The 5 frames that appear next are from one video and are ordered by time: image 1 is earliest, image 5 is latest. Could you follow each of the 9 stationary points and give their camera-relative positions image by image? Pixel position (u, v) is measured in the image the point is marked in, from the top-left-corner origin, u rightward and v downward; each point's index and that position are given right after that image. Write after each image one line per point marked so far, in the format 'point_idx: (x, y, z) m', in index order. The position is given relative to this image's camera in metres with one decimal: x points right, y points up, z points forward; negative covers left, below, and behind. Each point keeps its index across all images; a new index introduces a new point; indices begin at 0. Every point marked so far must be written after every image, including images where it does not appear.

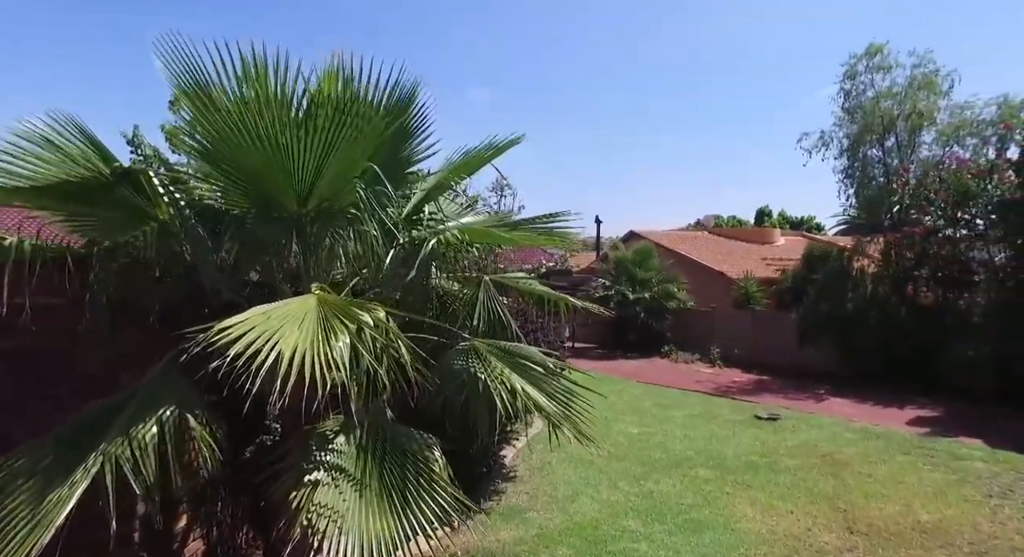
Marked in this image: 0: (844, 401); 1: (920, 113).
0: (+6.2, -2.3, +11.9) m
1: (+9.3, +3.8, +14.5) m
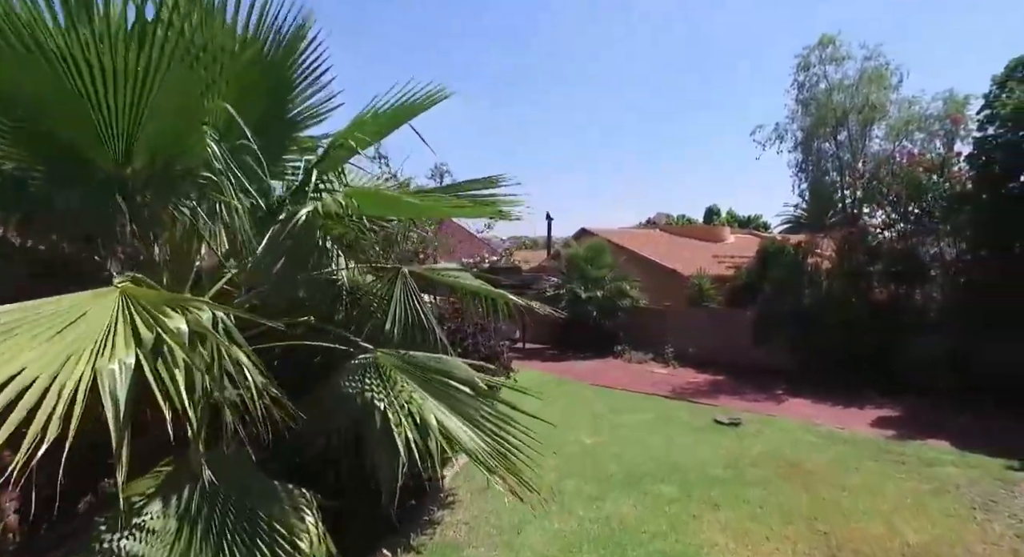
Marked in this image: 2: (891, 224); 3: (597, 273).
0: (+5.3, -2.2, +11.4) m
1: (+8.1, +3.9, +14.3) m
2: (+7.7, +1.1, +12.9) m
3: (+2.6, +0.2, +19.0) m
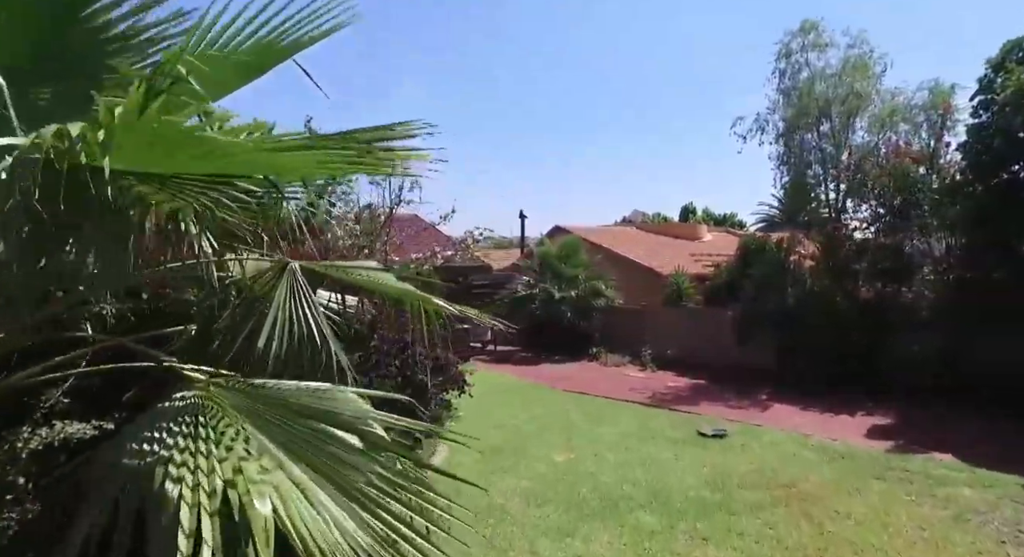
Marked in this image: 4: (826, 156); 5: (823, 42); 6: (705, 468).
0: (+4.7, -2.2, +10.7) m
1: (+7.4, +3.9, +13.7) m
2: (+7.1, +1.2, +12.3) m
3: (+1.7, +0.2, +18.2) m
4: (+7.0, +2.8, +14.2) m
5: (+6.9, +5.2, +14.0) m
6: (+2.2, -2.2, +7.2) m
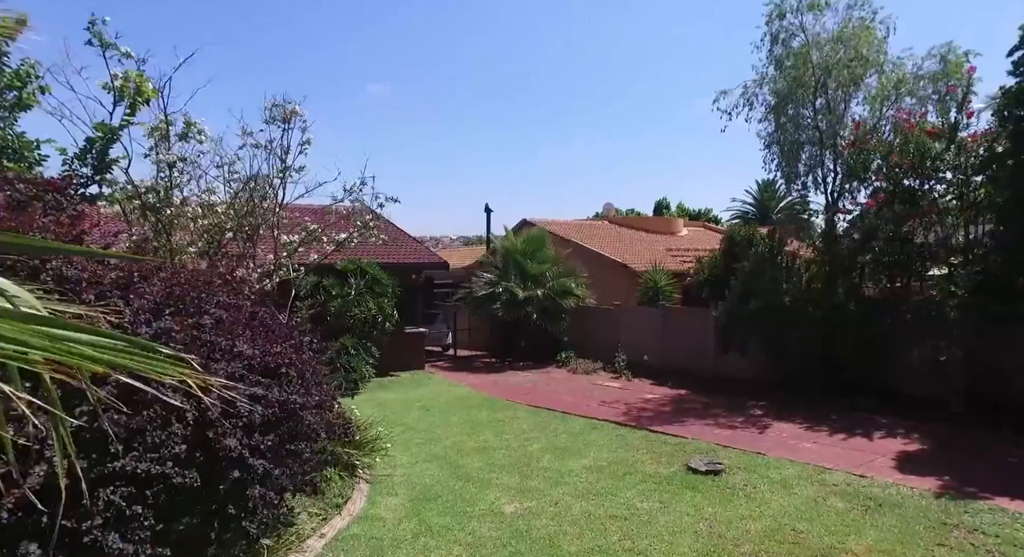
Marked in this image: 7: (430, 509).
0: (+4.0, -2.1, +8.9) m
1: (+6.5, +4.0, +12.1) m
2: (+6.3, +1.3, +10.6) m
3: (+0.6, +0.3, +16.3) m
4: (+6.1, +2.9, +12.5) m
5: (+6.0, +5.3, +12.3) m
6: (+1.6, -2.1, +5.4) m
7: (-0.8, -2.3, +6.2) m
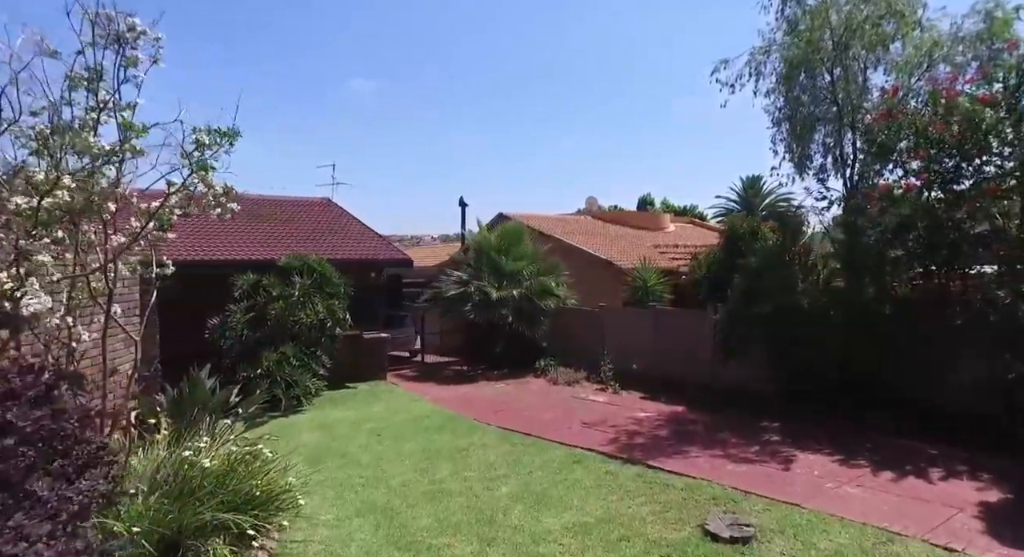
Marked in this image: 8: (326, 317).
0: (+3.5, -2.1, +7.2) m
1: (+6.0, +4.1, +10.3) m
2: (+5.8, +1.3, +8.9) m
3: (0.0, +0.3, +14.4) m
4: (+5.6, +2.9, +10.8) m
5: (+5.4, +5.4, +10.6) m
6: (+1.3, -2.1, +3.5) m
7: (-1.2, -2.2, +4.3) m
8: (-3.8, -0.8, +12.8) m
